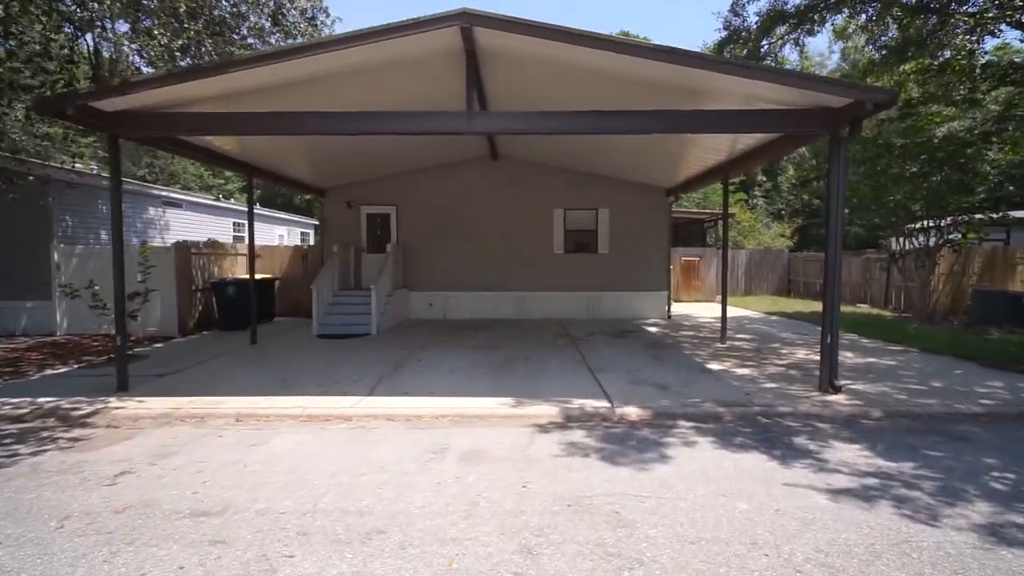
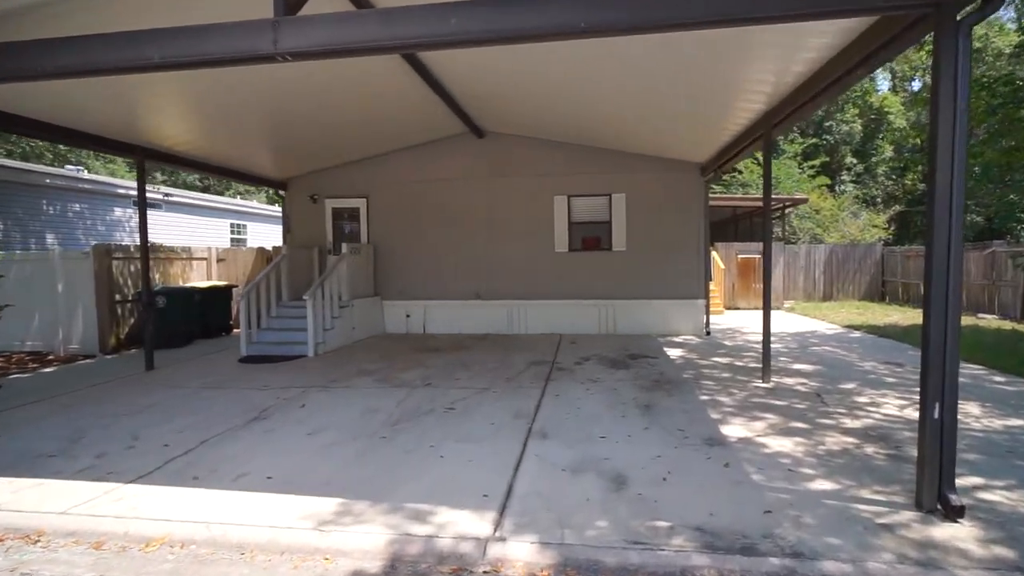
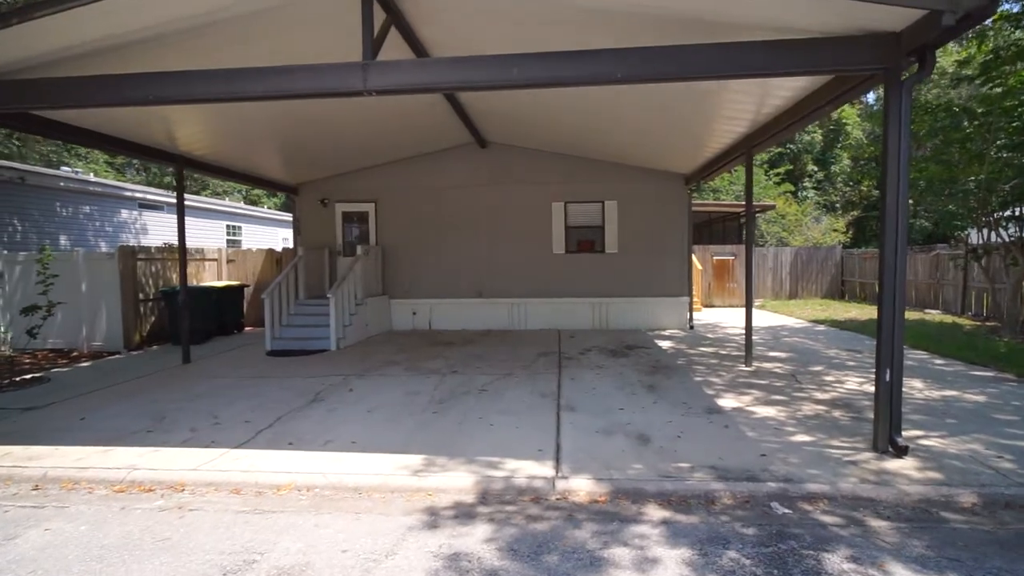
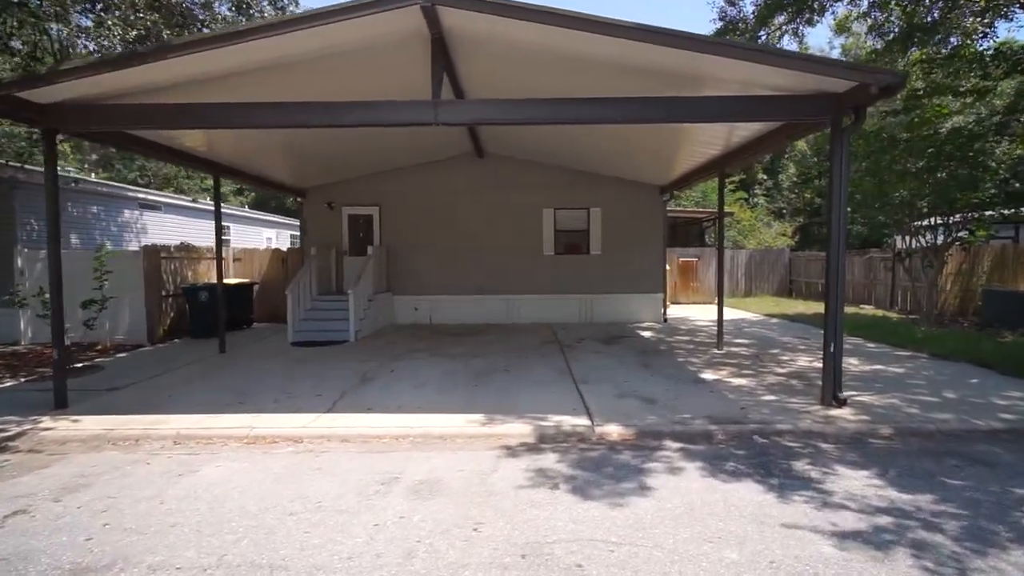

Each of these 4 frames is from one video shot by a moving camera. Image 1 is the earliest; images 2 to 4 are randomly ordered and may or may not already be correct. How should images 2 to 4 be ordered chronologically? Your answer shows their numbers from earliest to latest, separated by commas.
4, 3, 2
